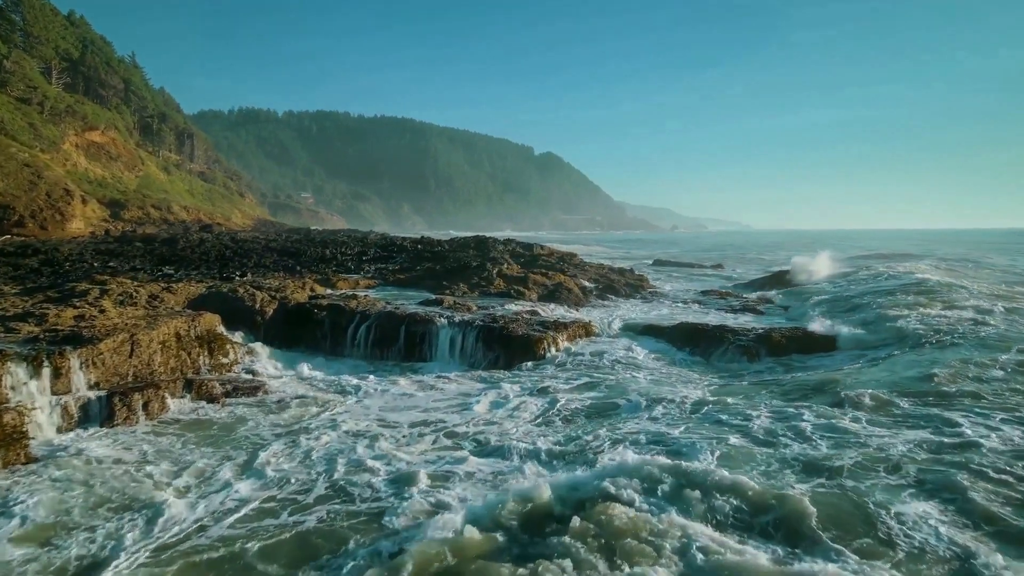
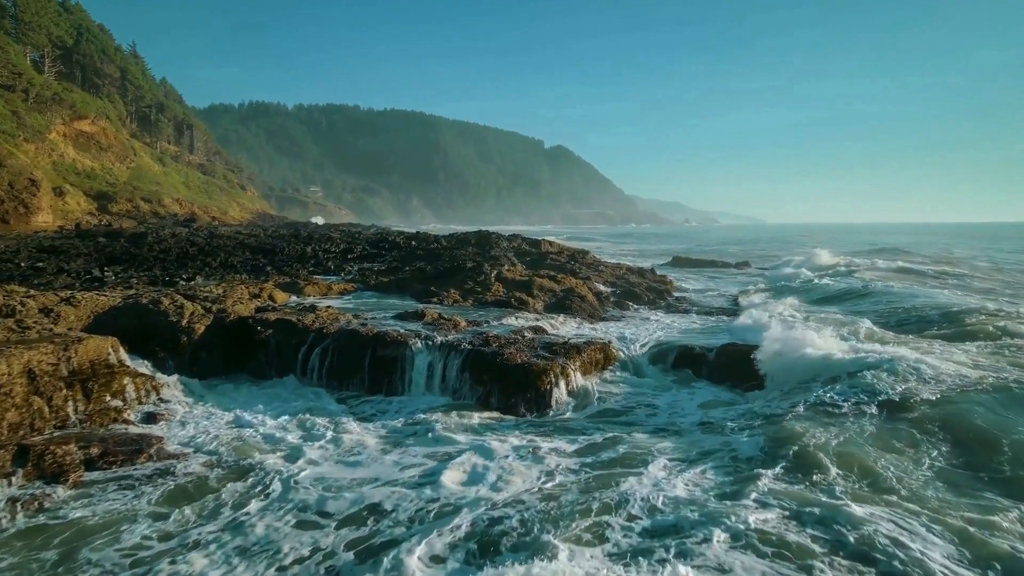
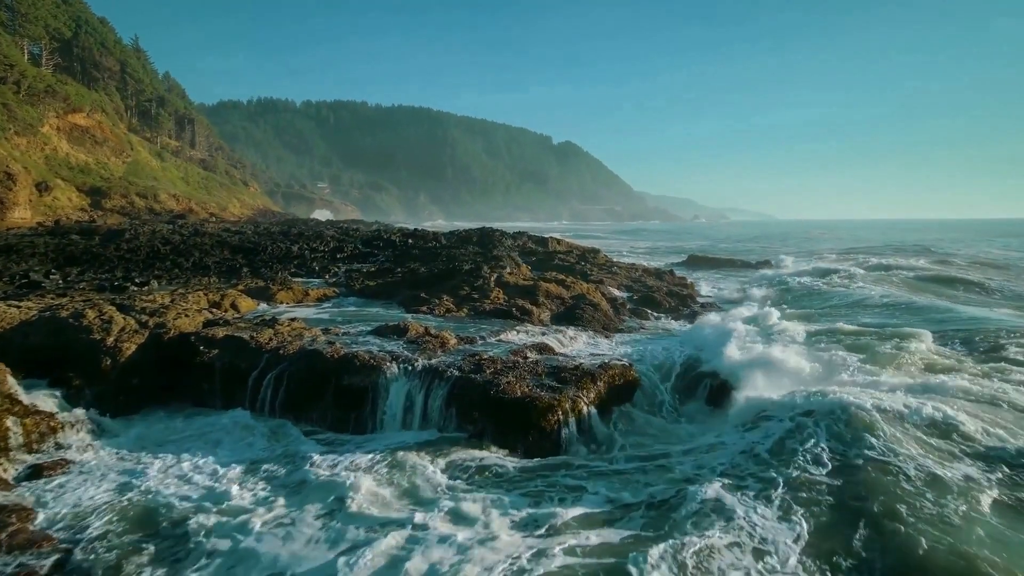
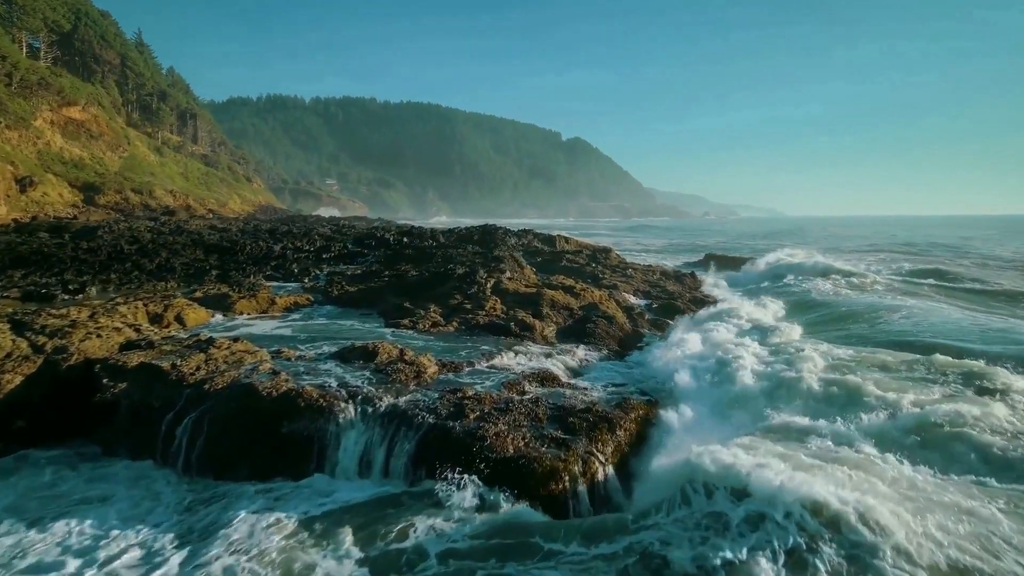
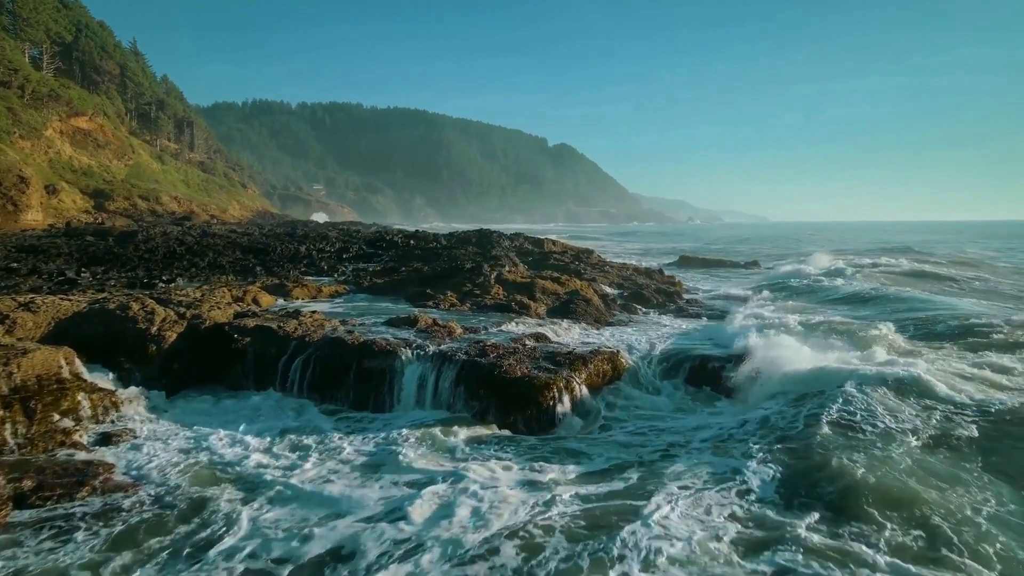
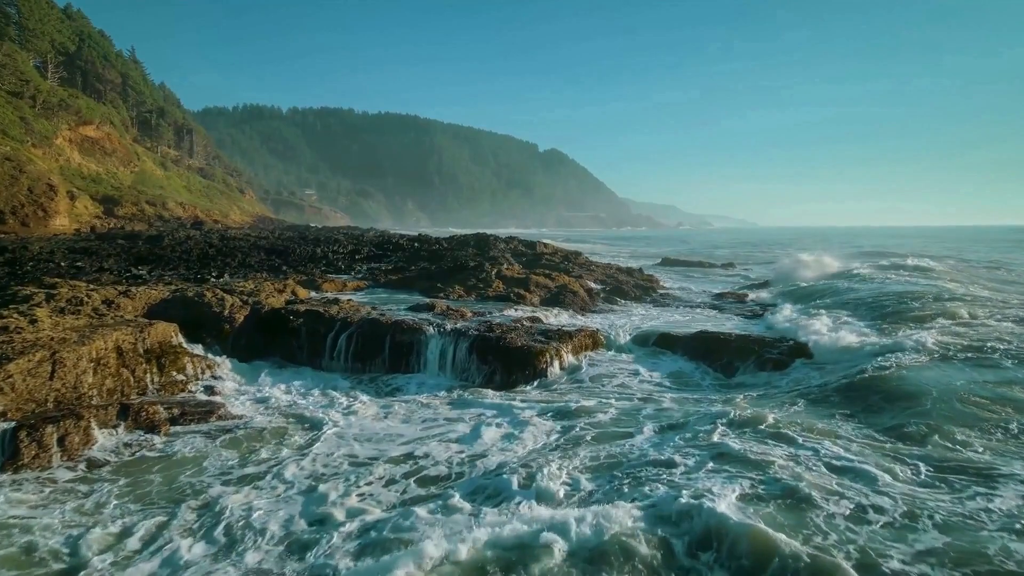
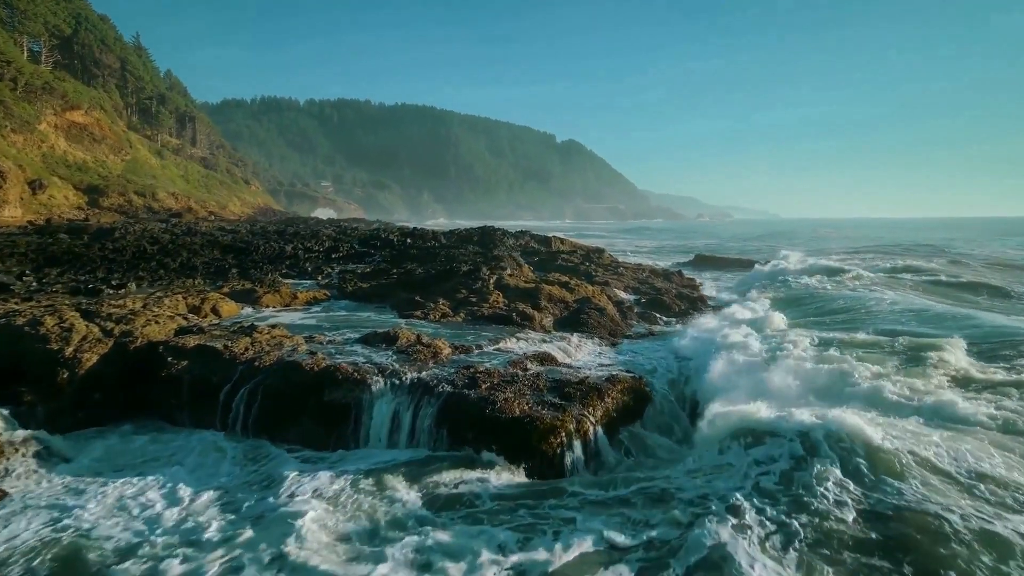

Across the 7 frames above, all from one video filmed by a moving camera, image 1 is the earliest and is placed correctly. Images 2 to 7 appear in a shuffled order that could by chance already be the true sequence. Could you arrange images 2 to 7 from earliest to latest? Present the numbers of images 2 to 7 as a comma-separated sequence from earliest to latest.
6, 2, 5, 3, 7, 4
